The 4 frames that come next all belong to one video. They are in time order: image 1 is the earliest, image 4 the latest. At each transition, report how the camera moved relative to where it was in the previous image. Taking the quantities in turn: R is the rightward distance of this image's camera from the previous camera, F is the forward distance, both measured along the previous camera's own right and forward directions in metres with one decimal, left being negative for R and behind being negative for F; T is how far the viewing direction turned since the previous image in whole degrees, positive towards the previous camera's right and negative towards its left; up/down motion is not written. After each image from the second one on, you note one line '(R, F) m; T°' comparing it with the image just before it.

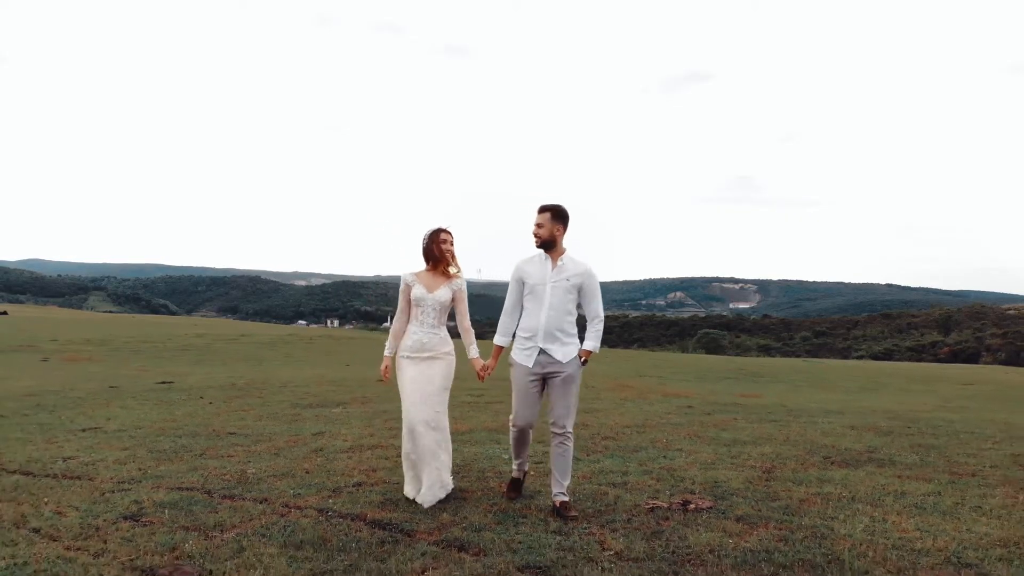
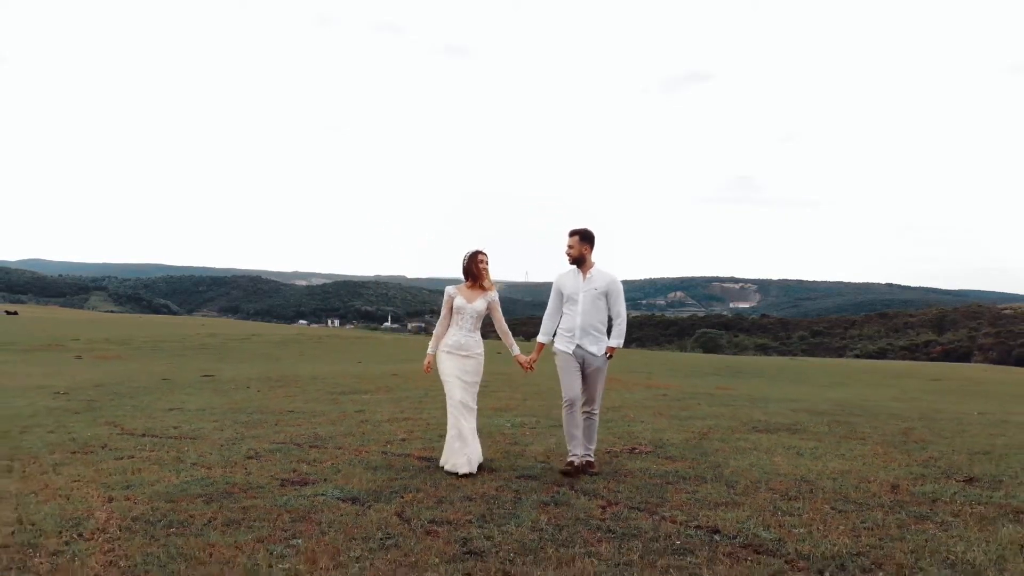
(0.0, -2.4) m; 0°
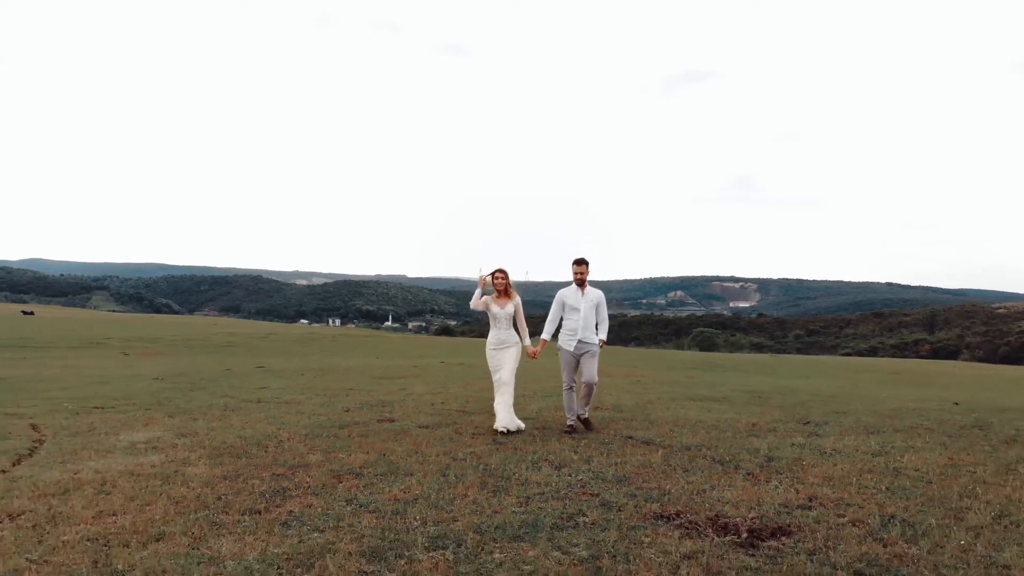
(-0.1, -3.9) m; 0°
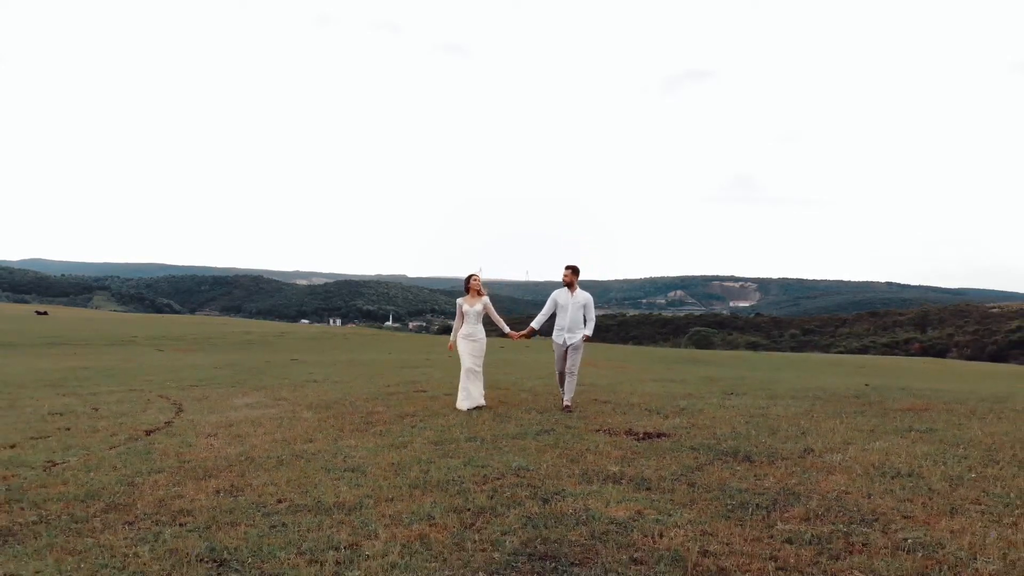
(0.0, -3.8) m; 0°
